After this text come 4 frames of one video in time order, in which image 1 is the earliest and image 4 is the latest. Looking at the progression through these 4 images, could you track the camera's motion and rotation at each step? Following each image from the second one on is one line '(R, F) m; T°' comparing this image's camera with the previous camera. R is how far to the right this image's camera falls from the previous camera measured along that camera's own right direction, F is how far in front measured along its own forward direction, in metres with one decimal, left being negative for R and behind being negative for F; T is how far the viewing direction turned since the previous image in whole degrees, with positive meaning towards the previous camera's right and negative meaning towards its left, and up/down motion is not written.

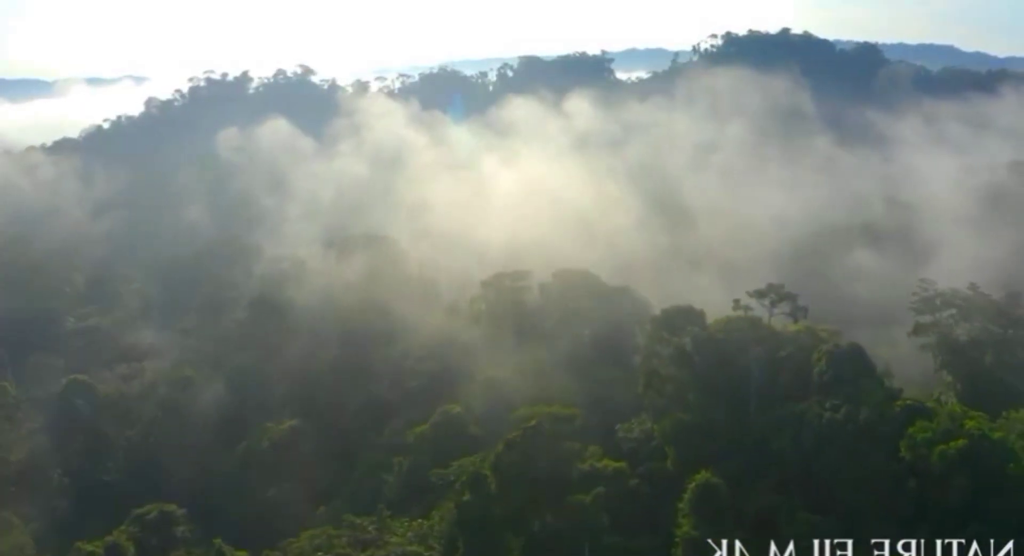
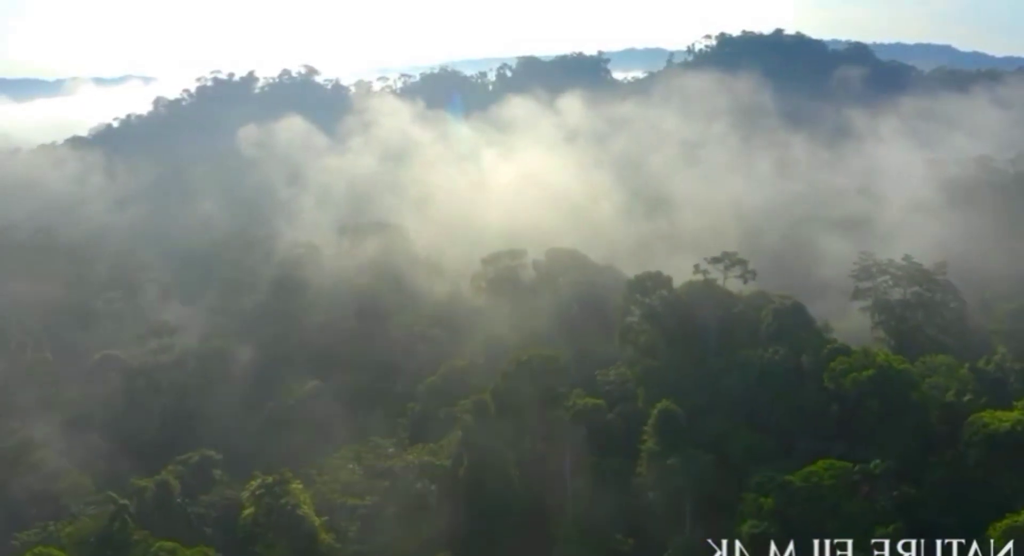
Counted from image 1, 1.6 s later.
(+0.2, -4.5) m; 0°
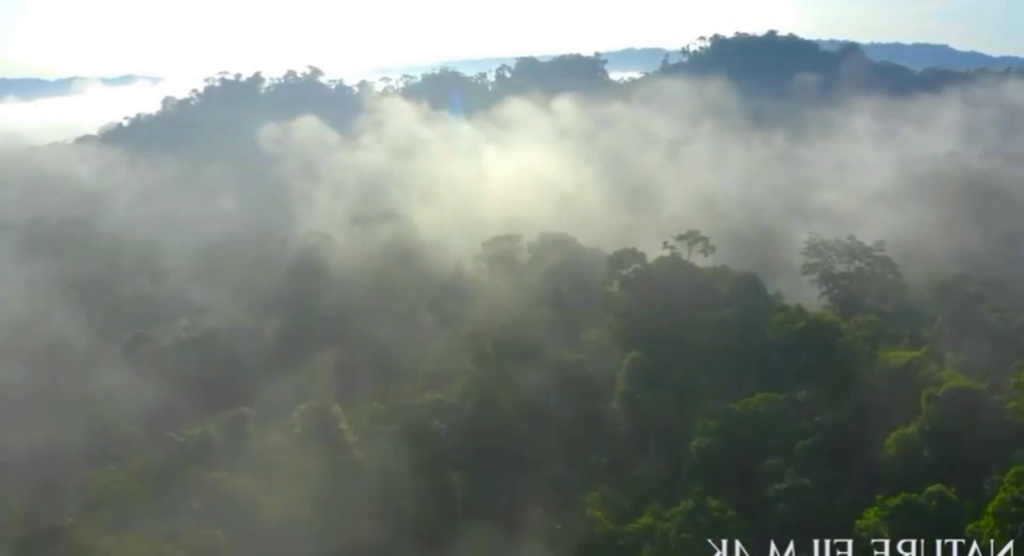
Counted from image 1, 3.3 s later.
(+0.1, -5.1) m; 0°
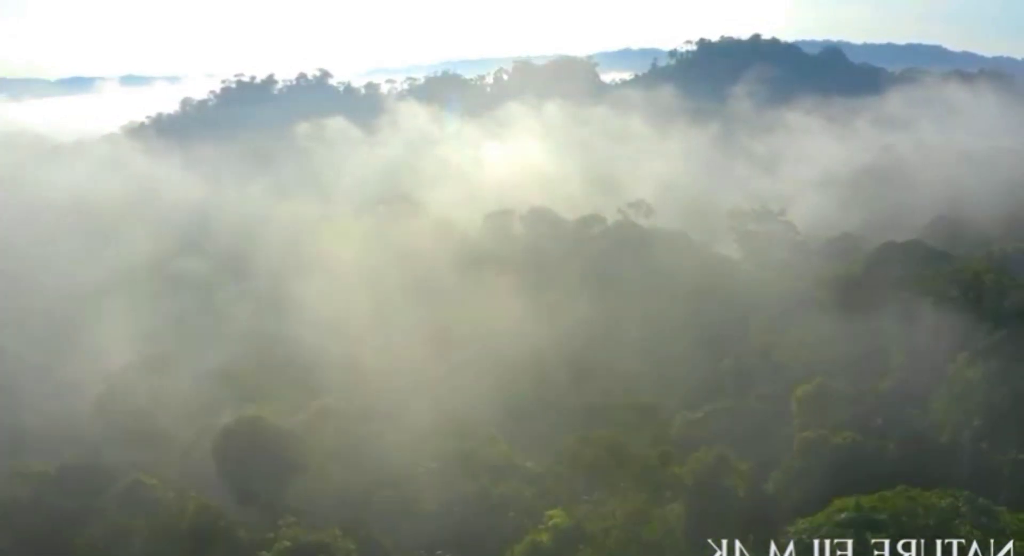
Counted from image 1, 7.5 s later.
(+0.2, -12.3) m; 0°
